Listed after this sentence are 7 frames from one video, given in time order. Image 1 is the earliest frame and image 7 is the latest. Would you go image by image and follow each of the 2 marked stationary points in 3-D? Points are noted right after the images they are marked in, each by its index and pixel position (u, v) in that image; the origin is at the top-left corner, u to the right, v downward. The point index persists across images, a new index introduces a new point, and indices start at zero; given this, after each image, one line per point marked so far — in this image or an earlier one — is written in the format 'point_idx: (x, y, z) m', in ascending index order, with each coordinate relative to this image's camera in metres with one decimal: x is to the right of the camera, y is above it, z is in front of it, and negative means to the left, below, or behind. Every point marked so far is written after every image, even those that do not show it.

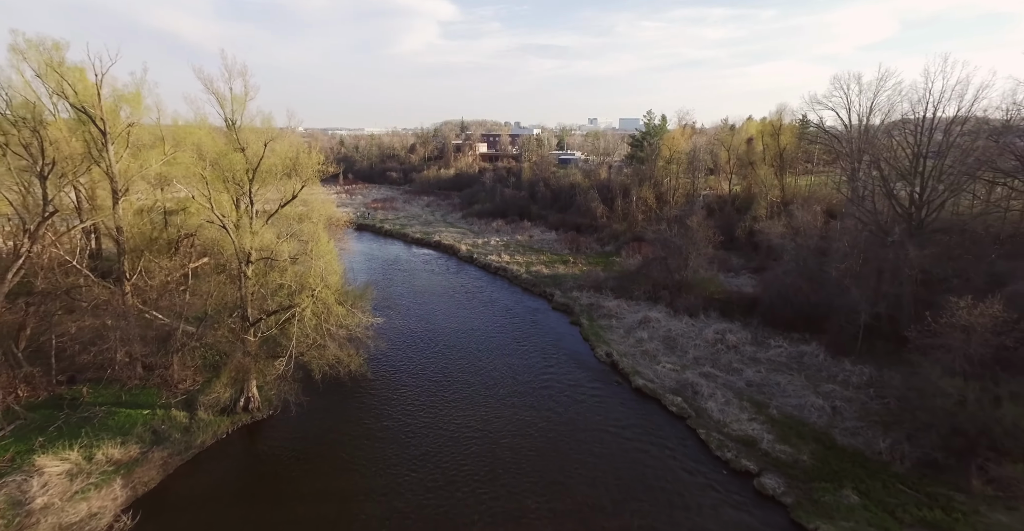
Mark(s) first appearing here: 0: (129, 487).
0: (-10.6, -6.1, +15.9) m
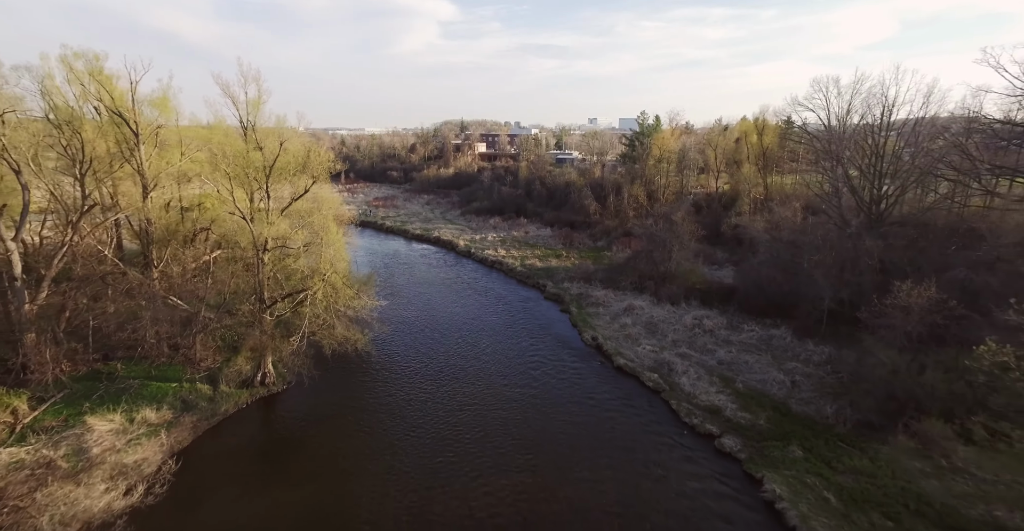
0: (-10.9, -5.6, +18.2) m
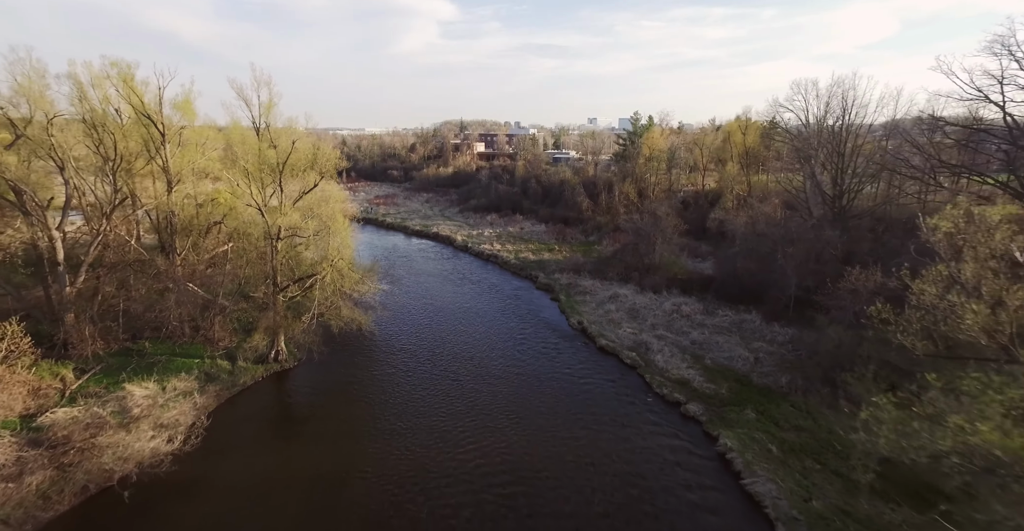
0: (-11.4, -5.1, +20.5) m
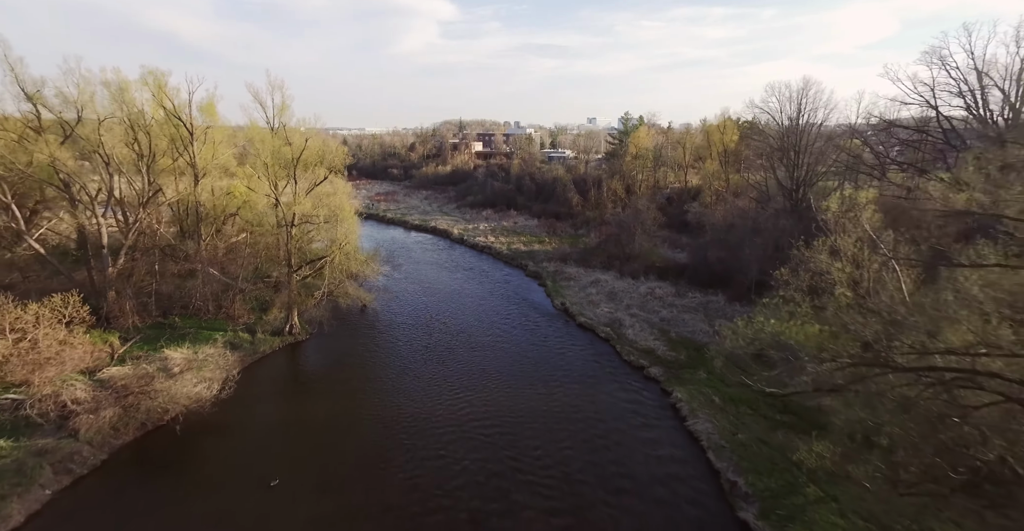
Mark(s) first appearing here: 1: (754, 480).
0: (-12.0, -4.3, +23.7) m
1: (+6.8, -6.0, +15.3) m
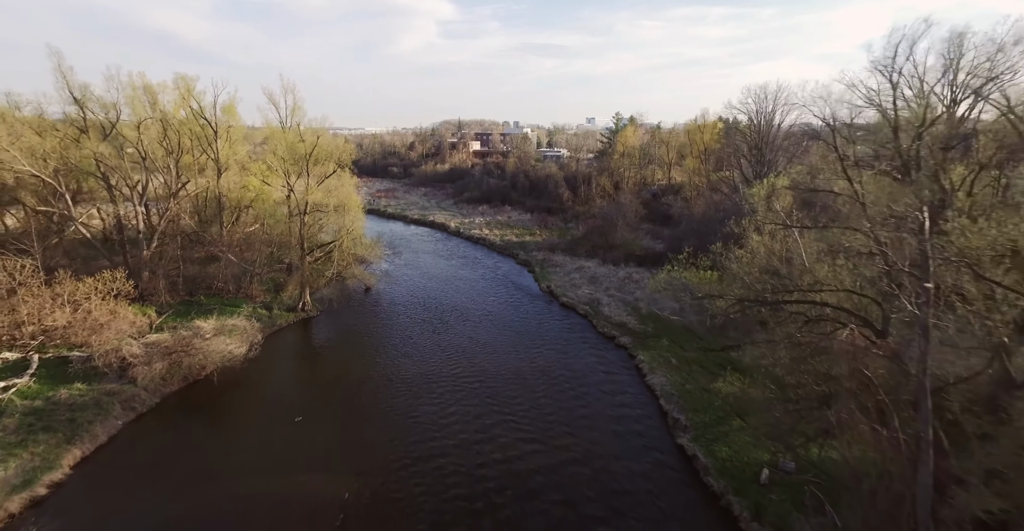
0: (-12.6, -3.4, +27.1) m
1: (+6.1, -5.1, +18.7) m
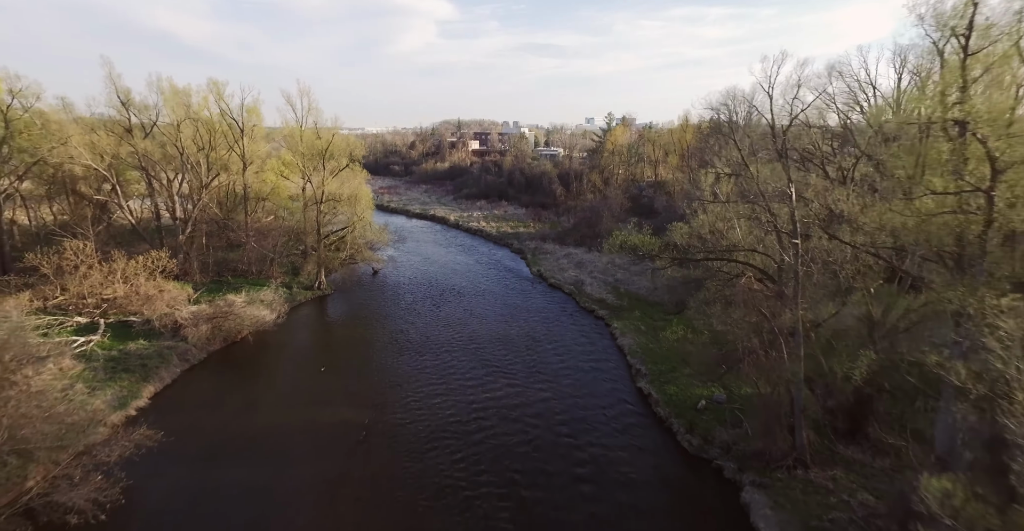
0: (-13.1, -2.4, +31.0) m
1: (+5.7, -4.1, +22.7) m
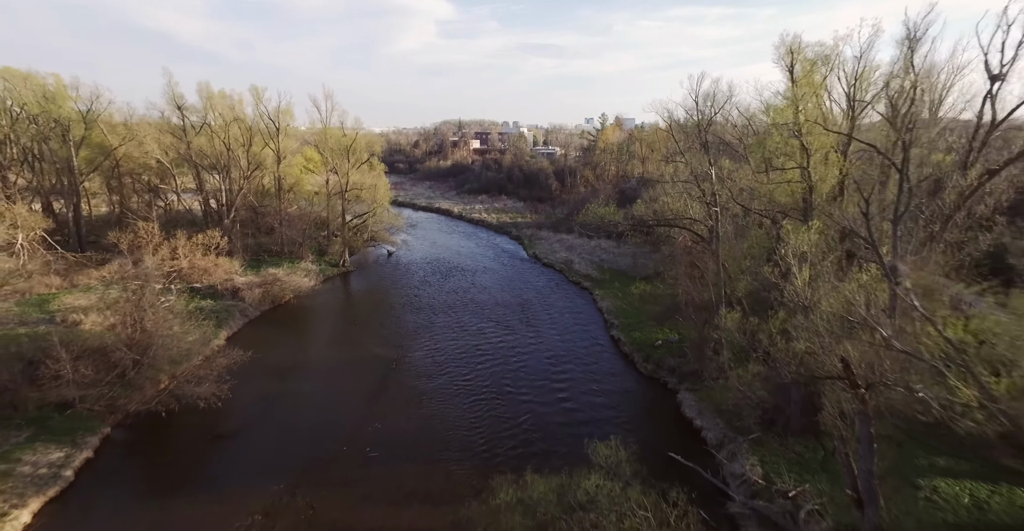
0: (-13.2, -1.1, +36.4) m
1: (+5.6, -2.7, +28.0) m
